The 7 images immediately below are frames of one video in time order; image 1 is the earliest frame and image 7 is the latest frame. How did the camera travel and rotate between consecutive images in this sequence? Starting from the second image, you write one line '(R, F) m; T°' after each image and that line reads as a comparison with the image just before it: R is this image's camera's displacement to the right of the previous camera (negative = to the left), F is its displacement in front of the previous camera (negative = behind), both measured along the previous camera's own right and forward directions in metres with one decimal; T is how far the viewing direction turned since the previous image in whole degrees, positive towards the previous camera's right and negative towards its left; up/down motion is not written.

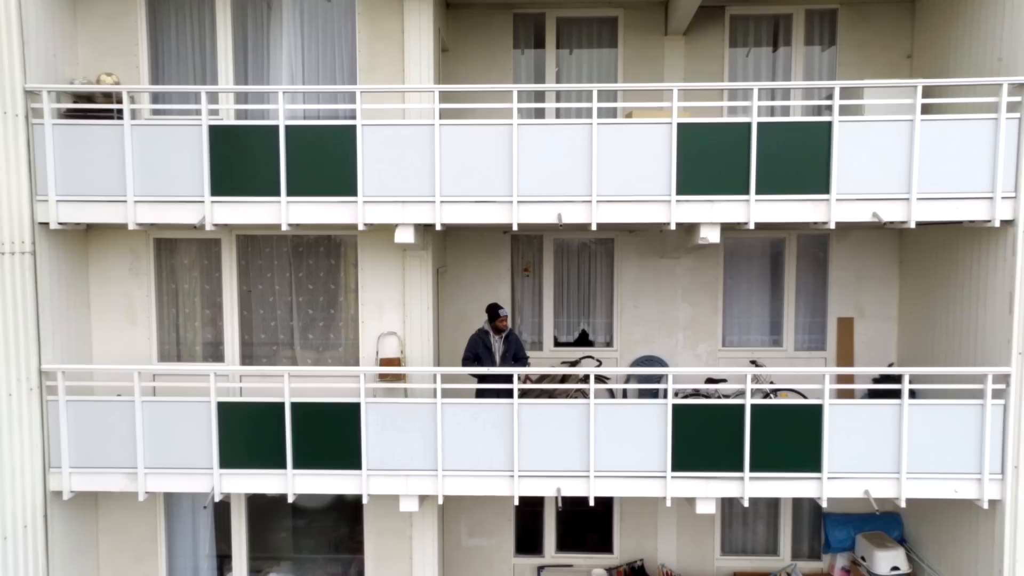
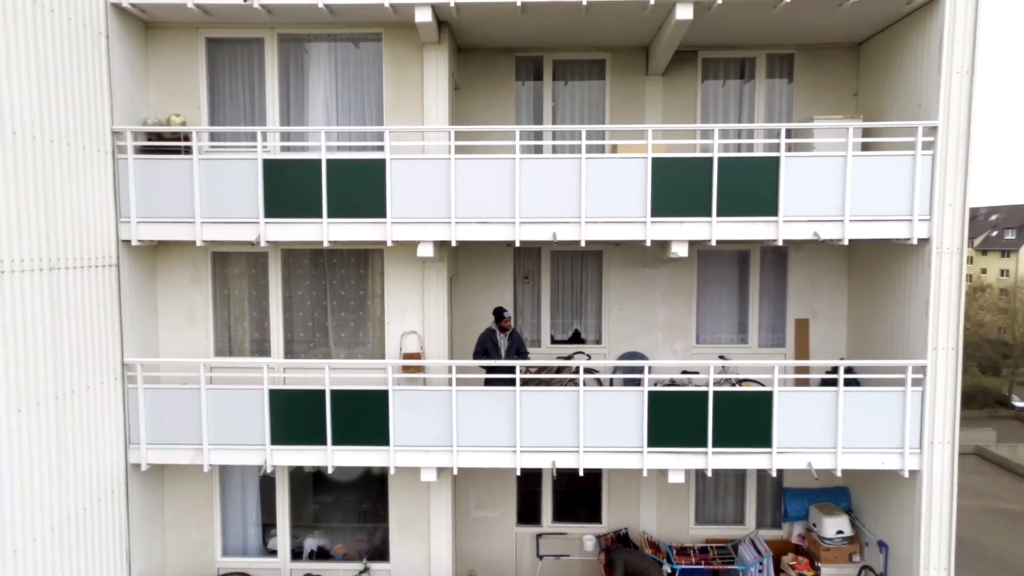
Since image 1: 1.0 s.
(0.0, -1.1) m; 0°
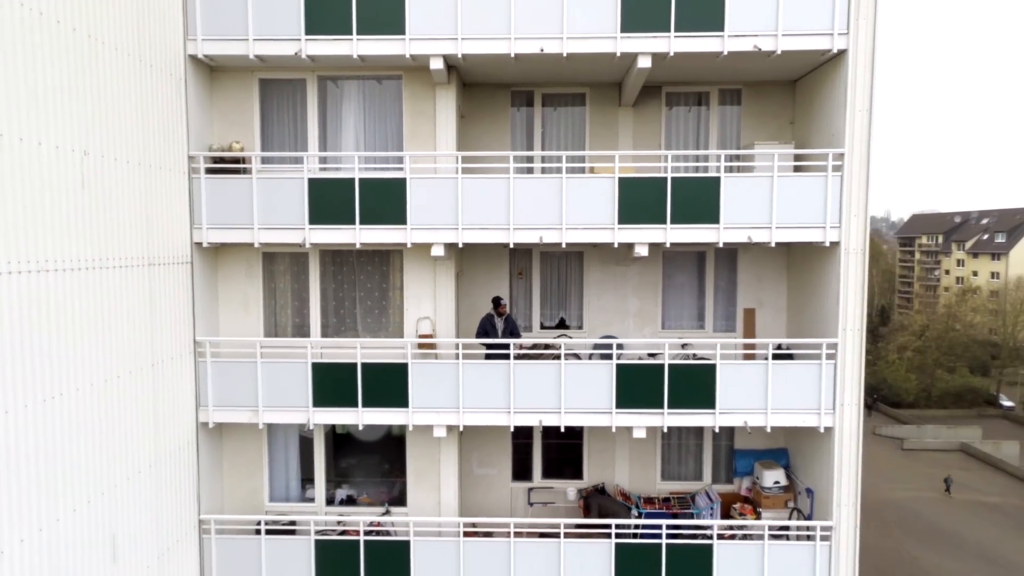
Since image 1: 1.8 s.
(+0.1, -1.6) m; 0°
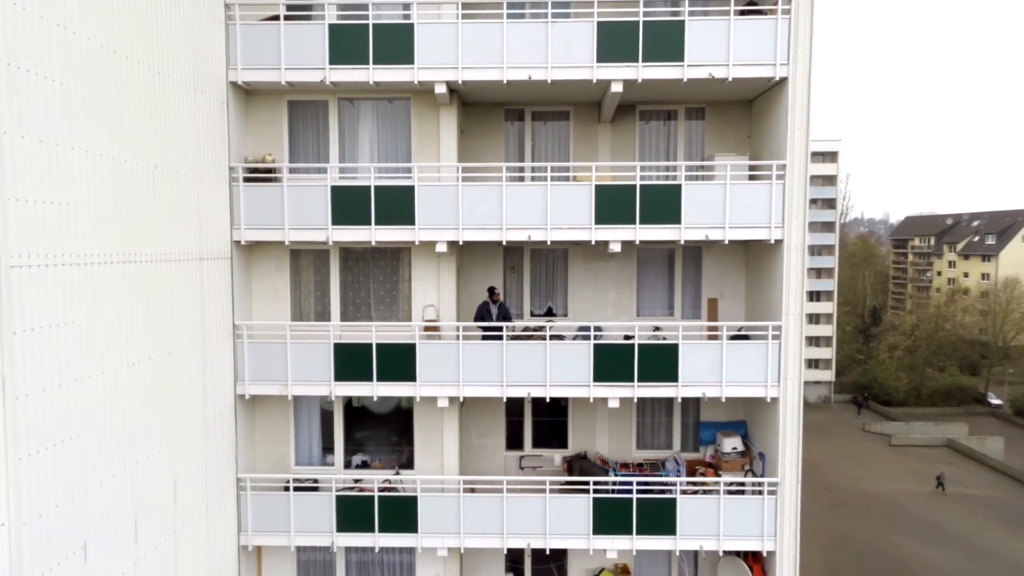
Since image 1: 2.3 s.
(+0.1, -1.4) m; 0°
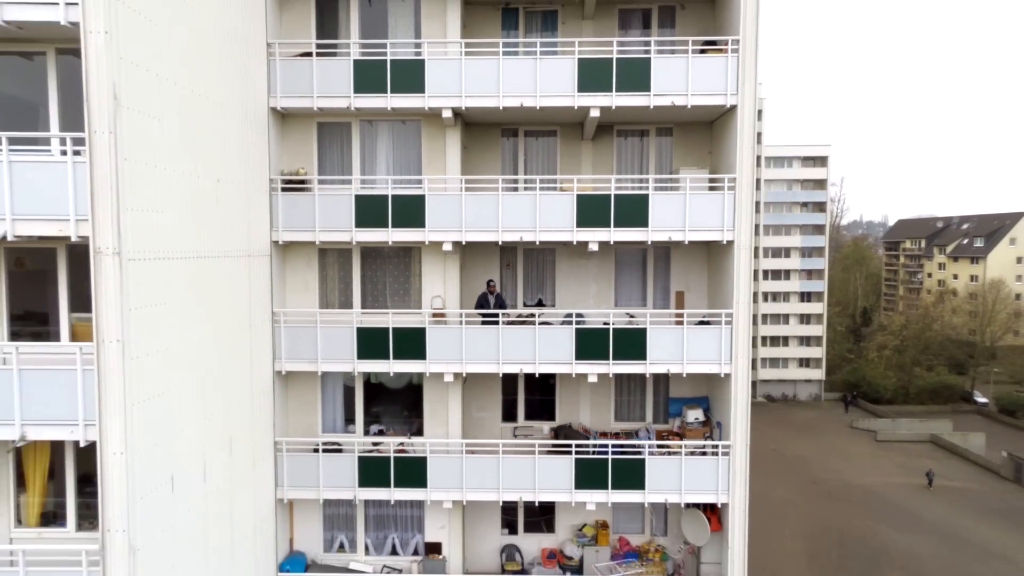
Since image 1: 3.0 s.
(+0.1, -1.8) m; 0°
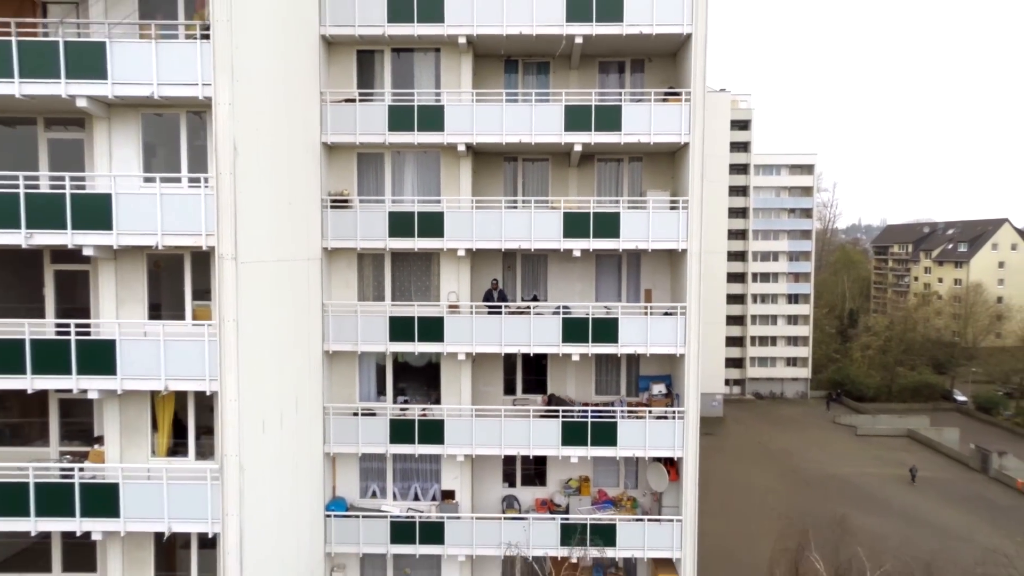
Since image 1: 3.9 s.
(0.0, -3.0) m; 0°
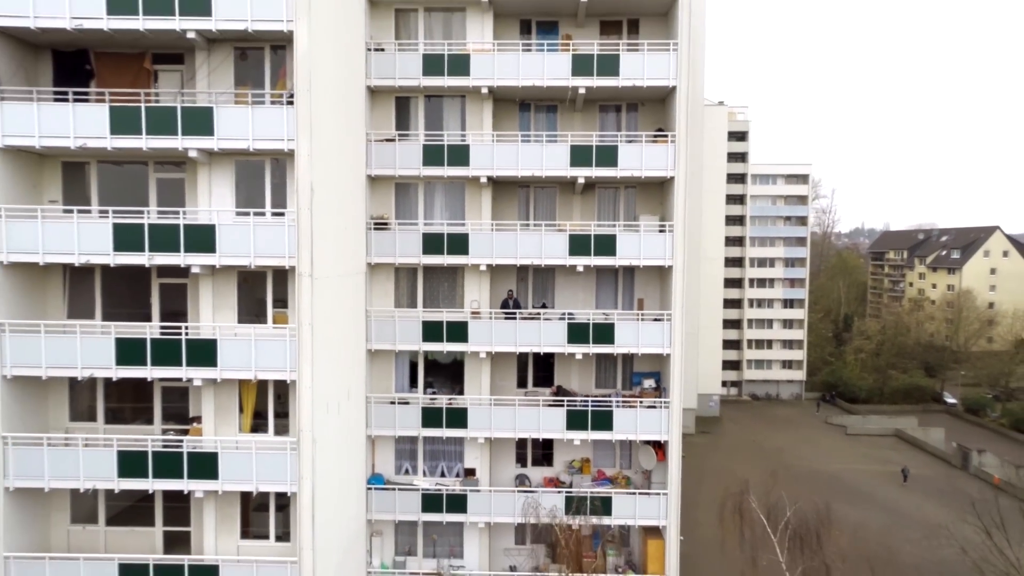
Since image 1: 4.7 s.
(-0.2, -2.7) m; 0°
